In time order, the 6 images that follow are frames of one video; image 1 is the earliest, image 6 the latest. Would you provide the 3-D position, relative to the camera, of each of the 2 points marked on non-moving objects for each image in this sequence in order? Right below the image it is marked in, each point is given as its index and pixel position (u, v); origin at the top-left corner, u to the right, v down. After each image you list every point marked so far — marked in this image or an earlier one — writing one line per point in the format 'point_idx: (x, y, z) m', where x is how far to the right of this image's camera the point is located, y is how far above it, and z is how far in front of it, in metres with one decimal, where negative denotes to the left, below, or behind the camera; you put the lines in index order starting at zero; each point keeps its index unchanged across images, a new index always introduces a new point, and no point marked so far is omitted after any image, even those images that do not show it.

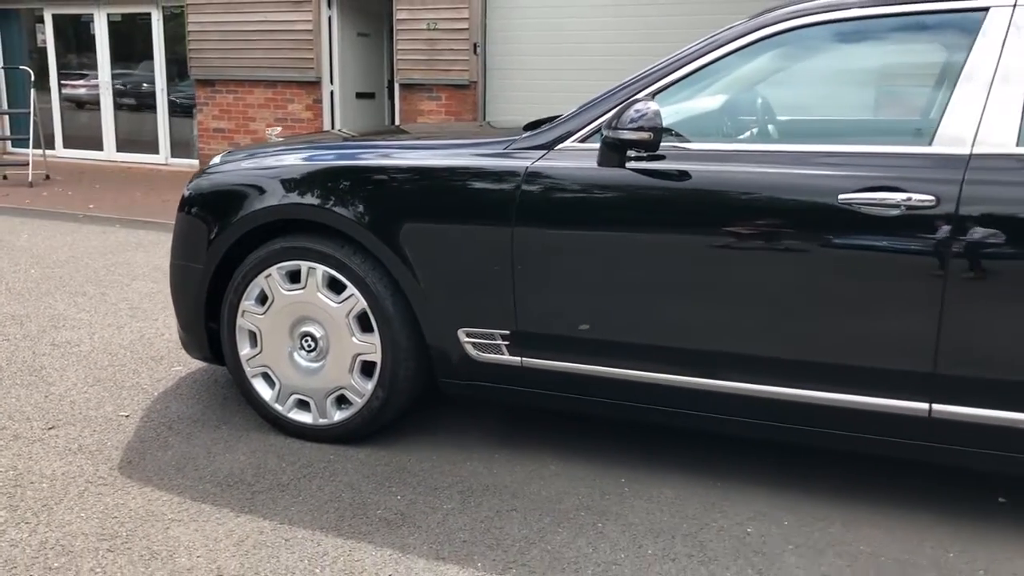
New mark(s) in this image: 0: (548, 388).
0: (+0.1, -0.3, +3.2) m
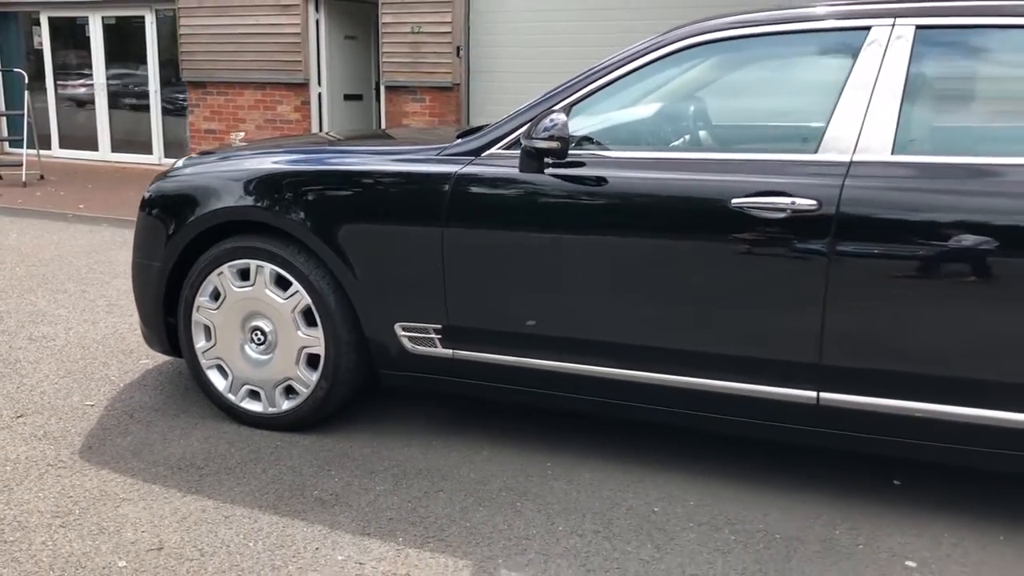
0: (-0.1, -0.3, +3.5) m
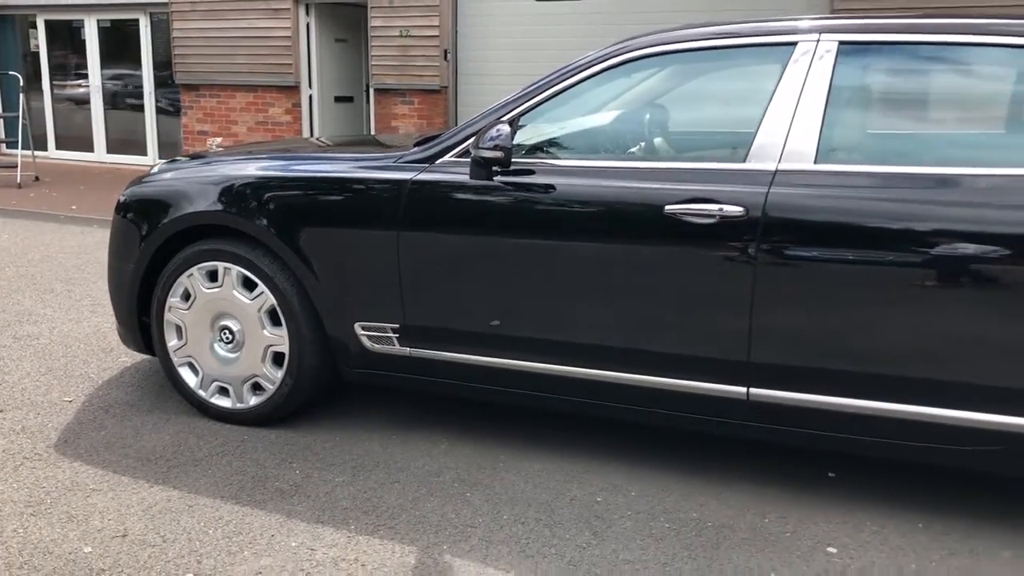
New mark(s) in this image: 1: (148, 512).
0: (-0.3, -0.3, +3.6) m
1: (-1.2, -0.7, +3.2) m
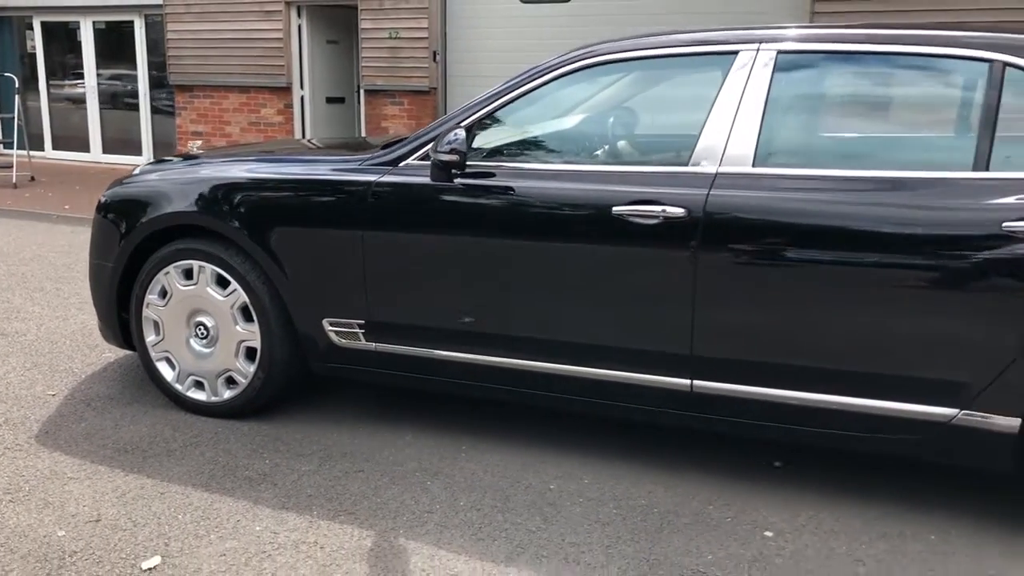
0: (-0.5, -0.3, +3.8) m
1: (-1.4, -0.7, +3.3) m
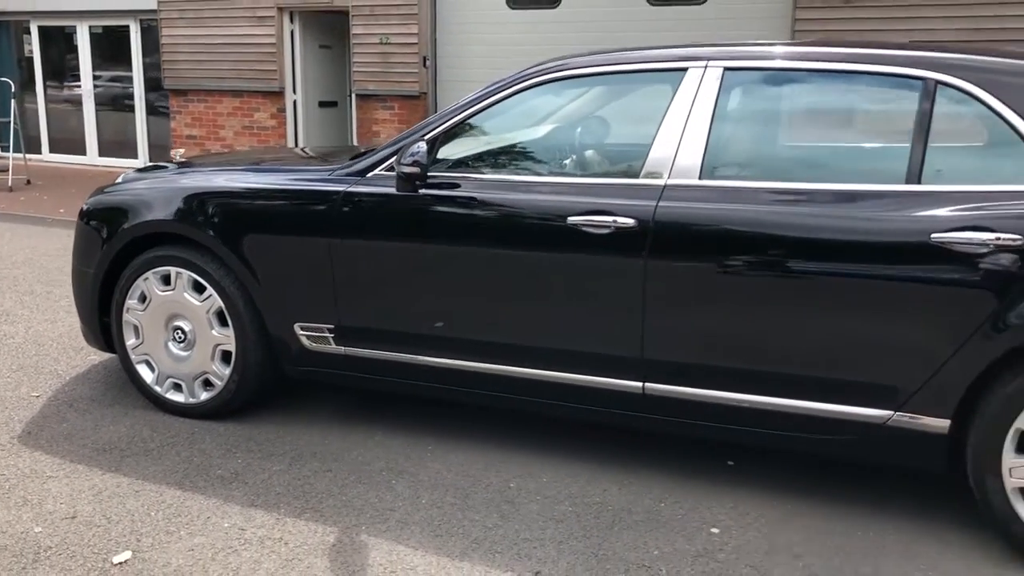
0: (-0.6, -0.3, +3.9) m
1: (-1.5, -0.8, +3.5) m
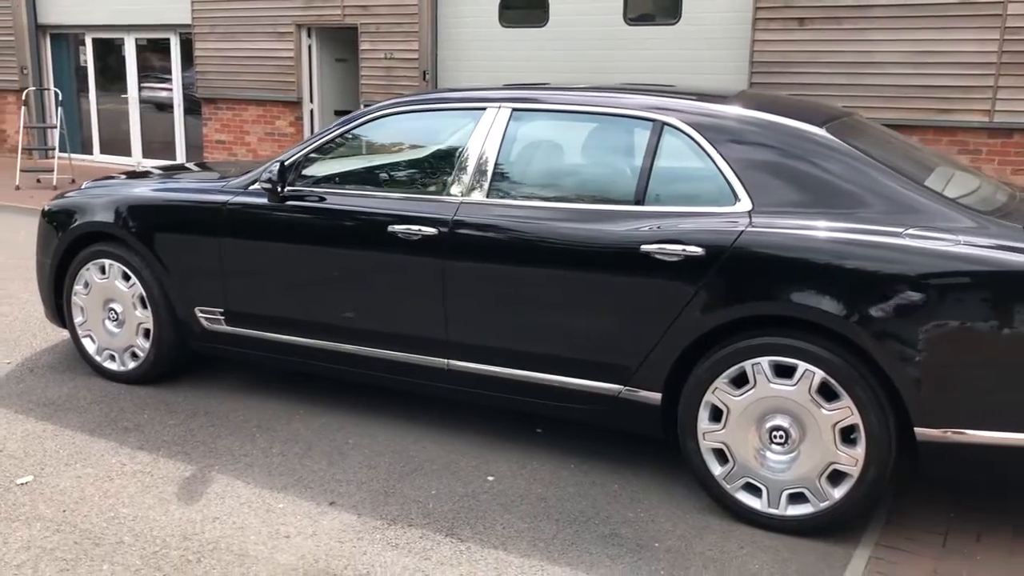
0: (-1.3, -0.3, +4.8) m
1: (-2.3, -0.7, +4.4) m
